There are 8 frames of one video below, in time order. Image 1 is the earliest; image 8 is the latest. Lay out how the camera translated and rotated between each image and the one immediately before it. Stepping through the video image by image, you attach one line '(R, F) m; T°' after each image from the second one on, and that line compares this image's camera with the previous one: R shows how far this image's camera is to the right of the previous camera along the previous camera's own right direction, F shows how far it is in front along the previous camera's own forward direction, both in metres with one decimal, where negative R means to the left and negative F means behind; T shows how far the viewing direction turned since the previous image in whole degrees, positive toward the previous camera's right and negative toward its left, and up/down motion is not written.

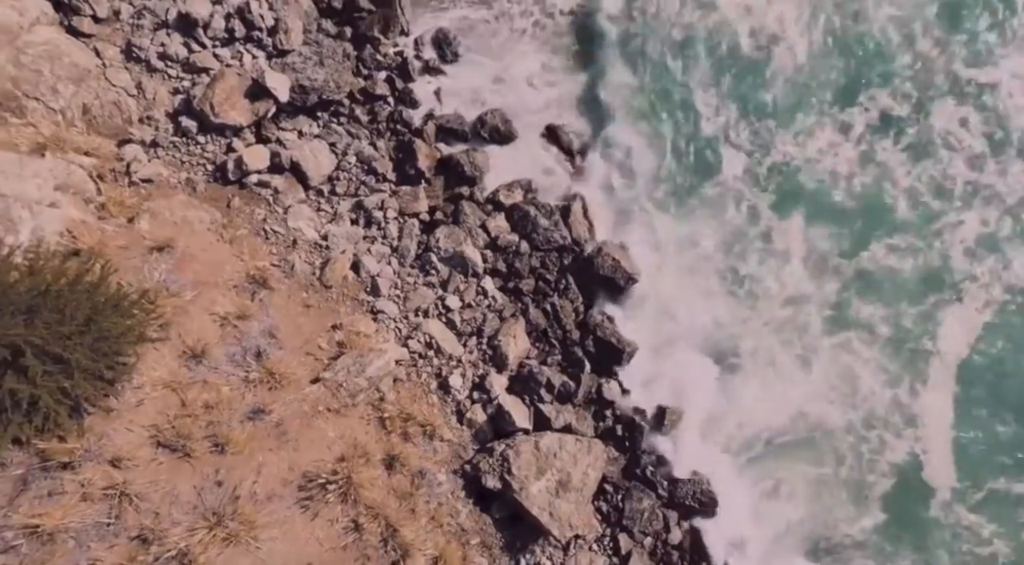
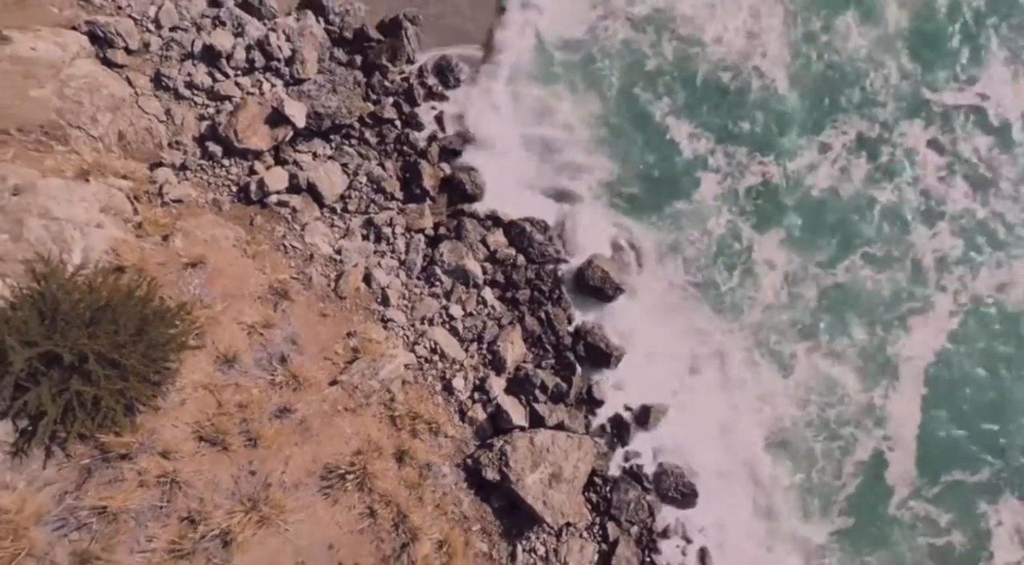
(0.0, -0.9) m; 0°
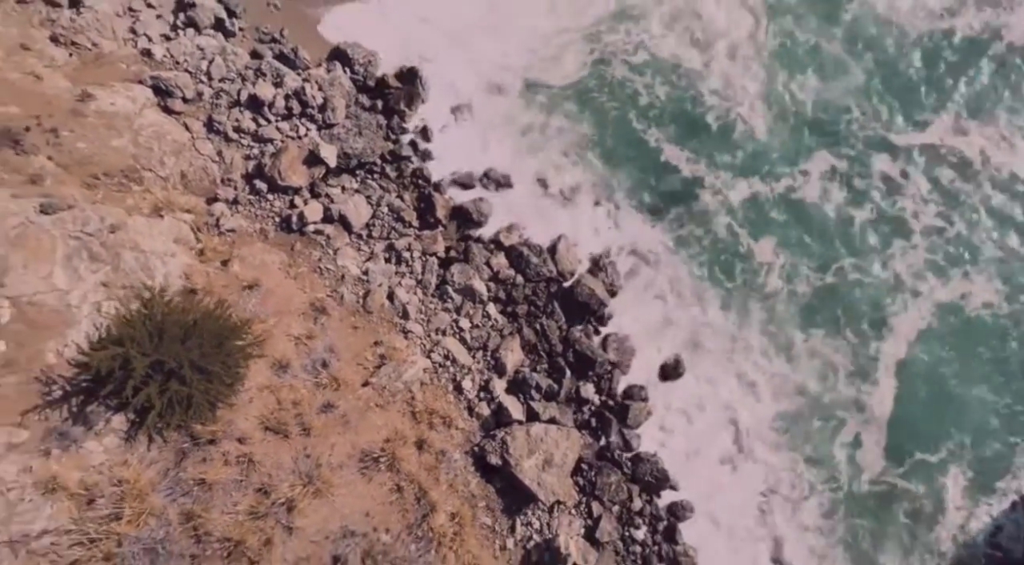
(0.0, -1.8) m; 0°
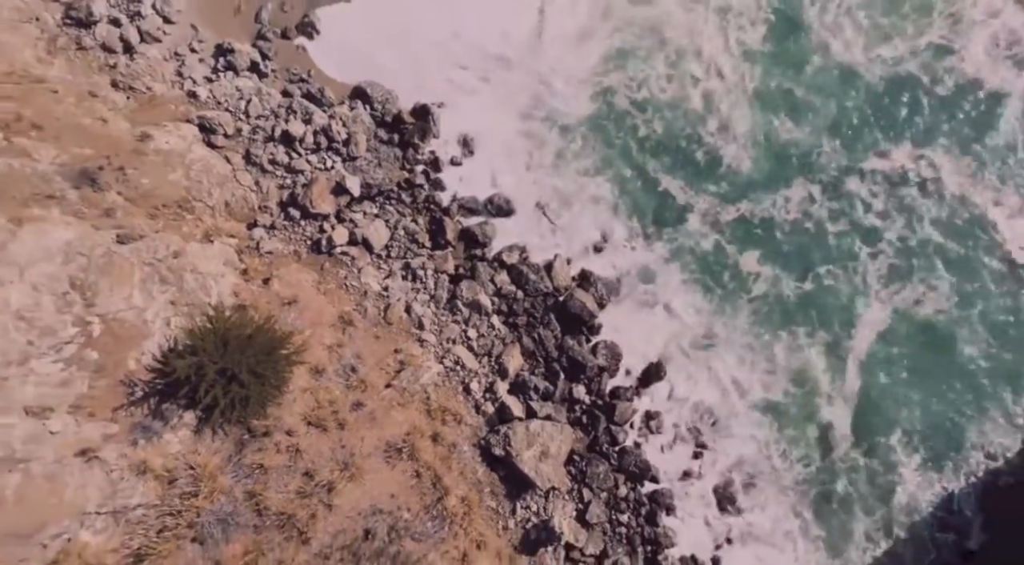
(0.0, -1.7) m; 0°
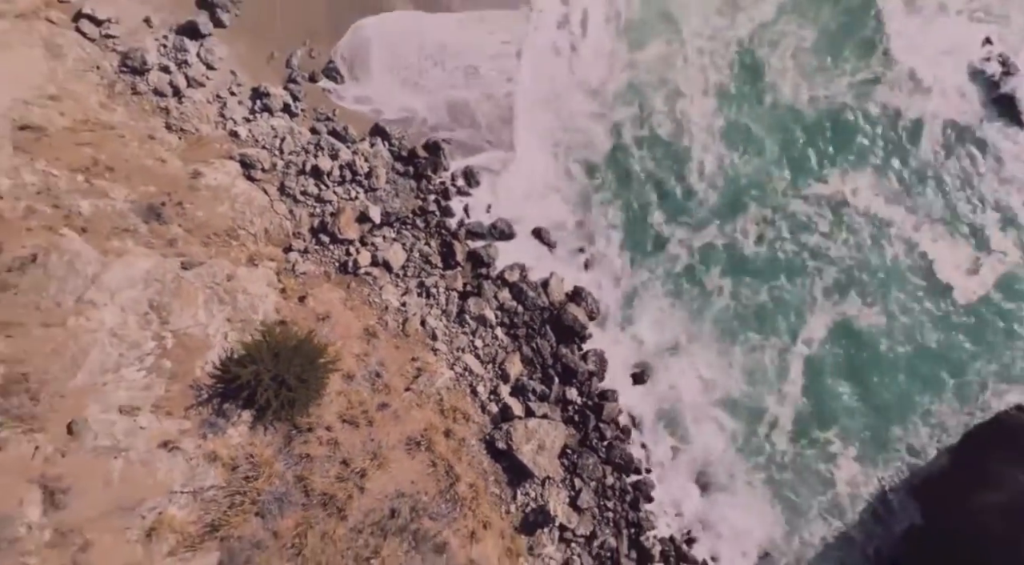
(0.0, -2.0) m; 0°
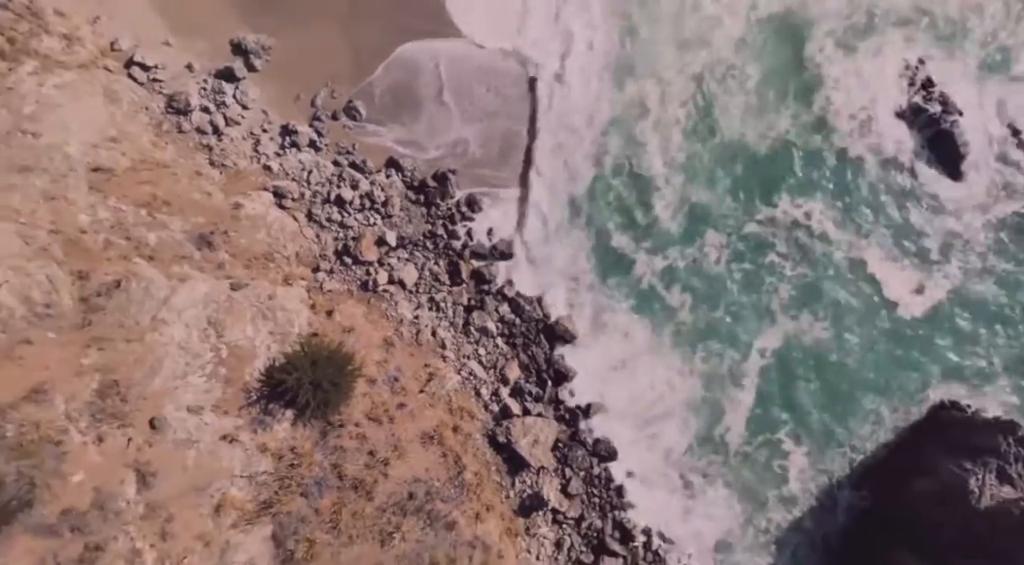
(0.0, -2.3) m; 0°
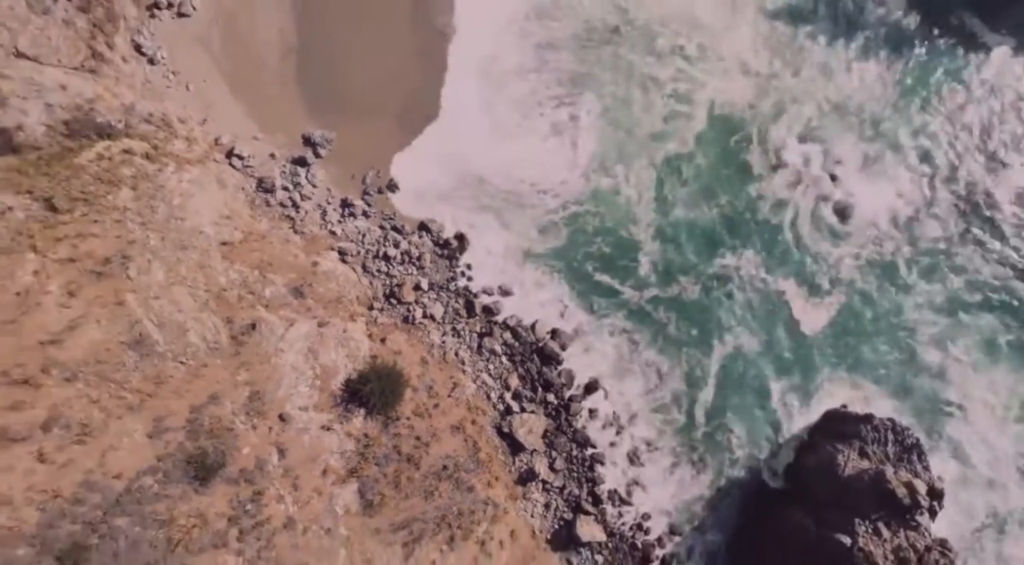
(0.0, -6.7) m; 0°
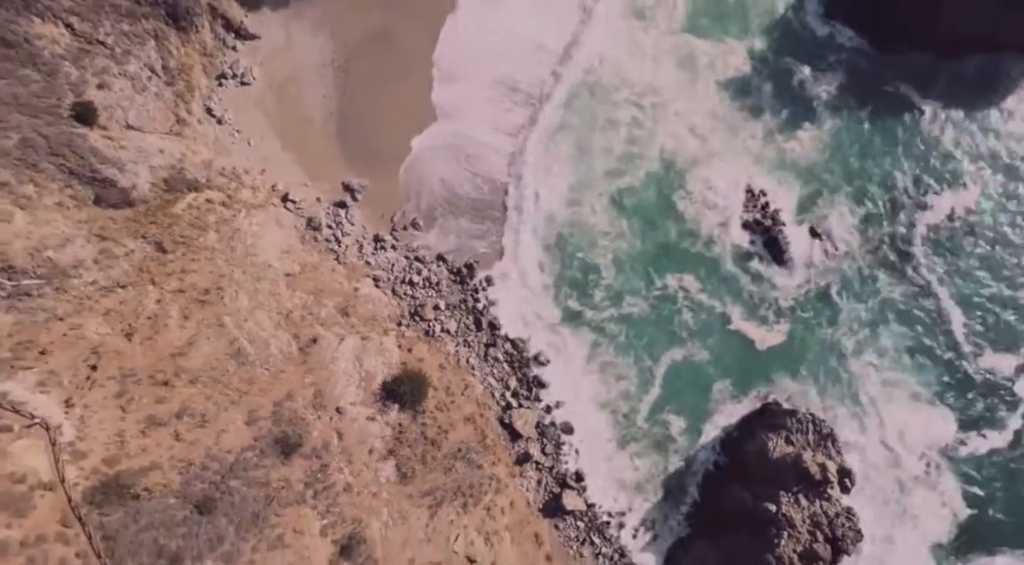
(-0.1, -6.1) m; 0°
